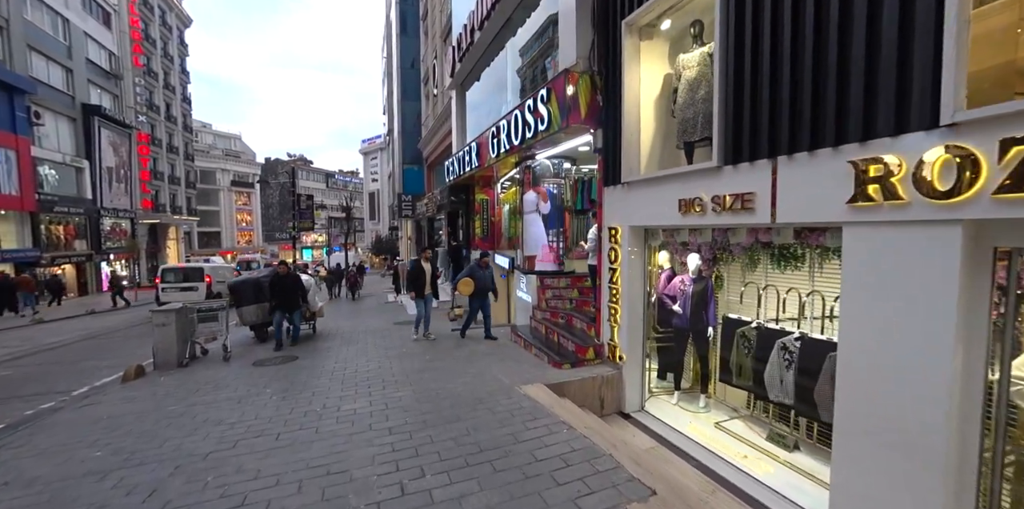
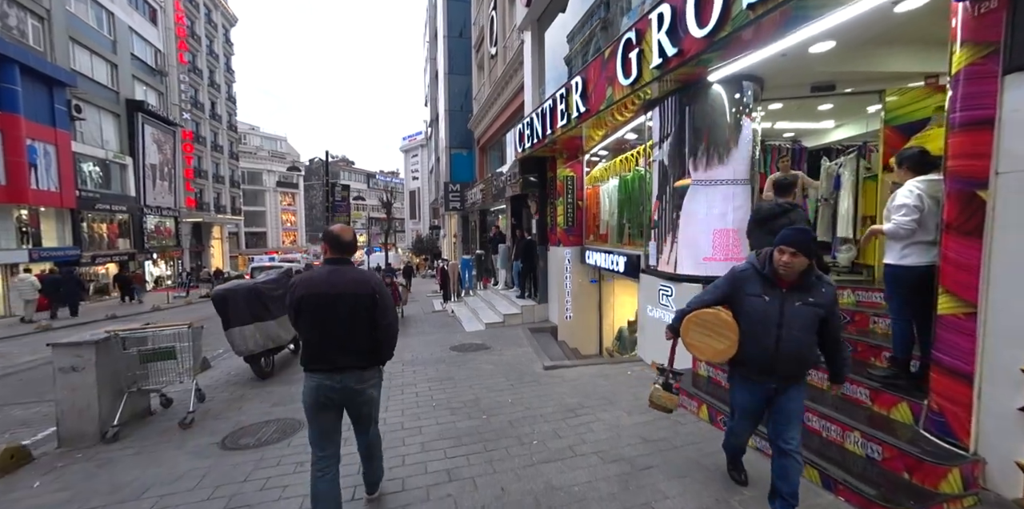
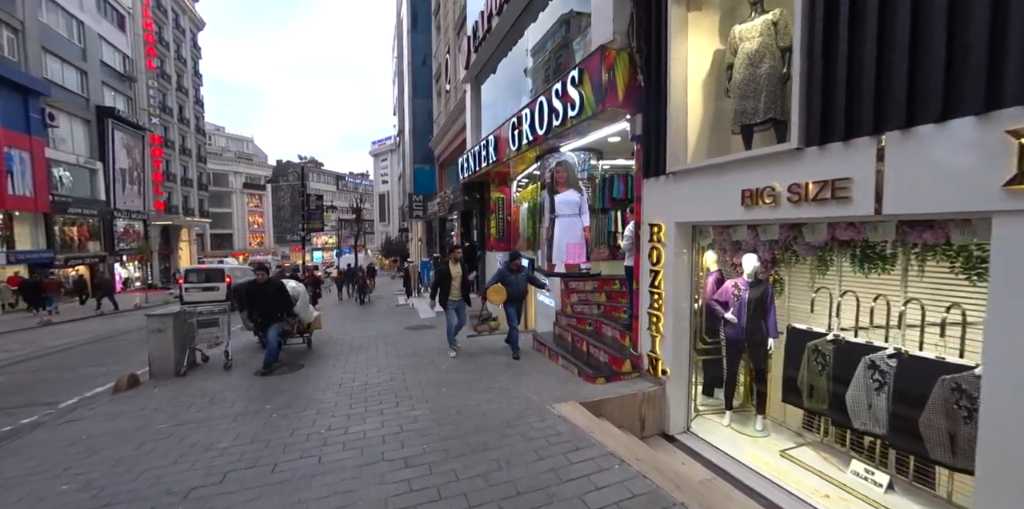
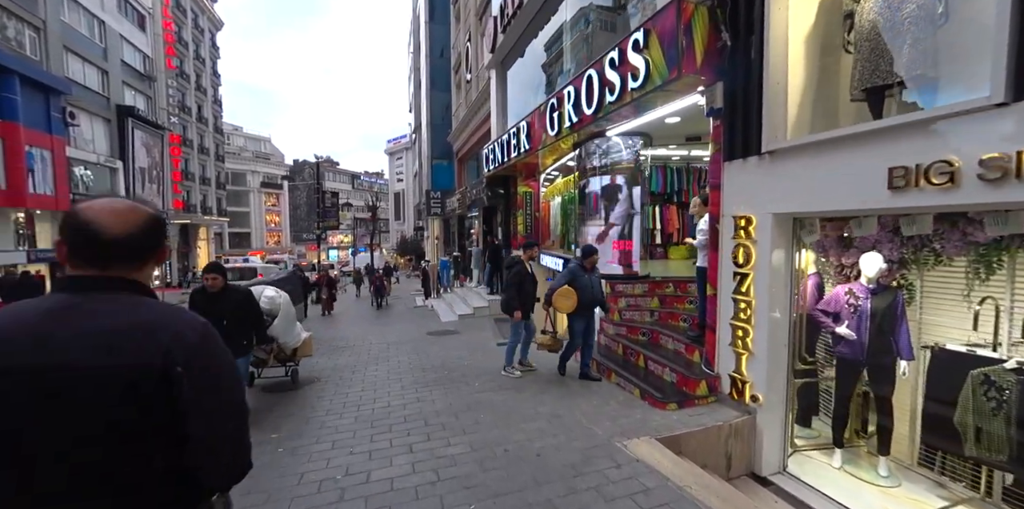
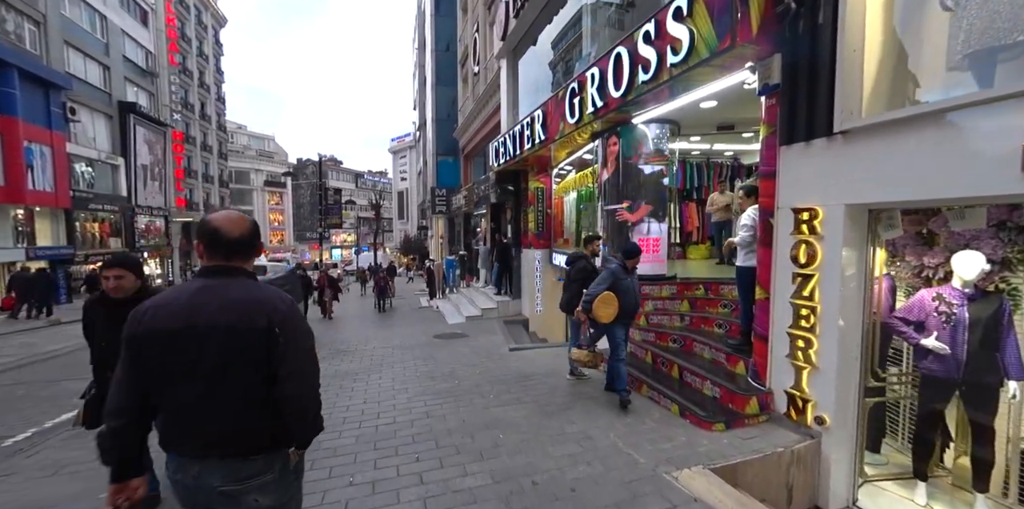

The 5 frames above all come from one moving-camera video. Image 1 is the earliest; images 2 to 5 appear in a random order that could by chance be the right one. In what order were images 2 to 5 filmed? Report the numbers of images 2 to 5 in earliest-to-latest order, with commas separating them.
3, 4, 5, 2
